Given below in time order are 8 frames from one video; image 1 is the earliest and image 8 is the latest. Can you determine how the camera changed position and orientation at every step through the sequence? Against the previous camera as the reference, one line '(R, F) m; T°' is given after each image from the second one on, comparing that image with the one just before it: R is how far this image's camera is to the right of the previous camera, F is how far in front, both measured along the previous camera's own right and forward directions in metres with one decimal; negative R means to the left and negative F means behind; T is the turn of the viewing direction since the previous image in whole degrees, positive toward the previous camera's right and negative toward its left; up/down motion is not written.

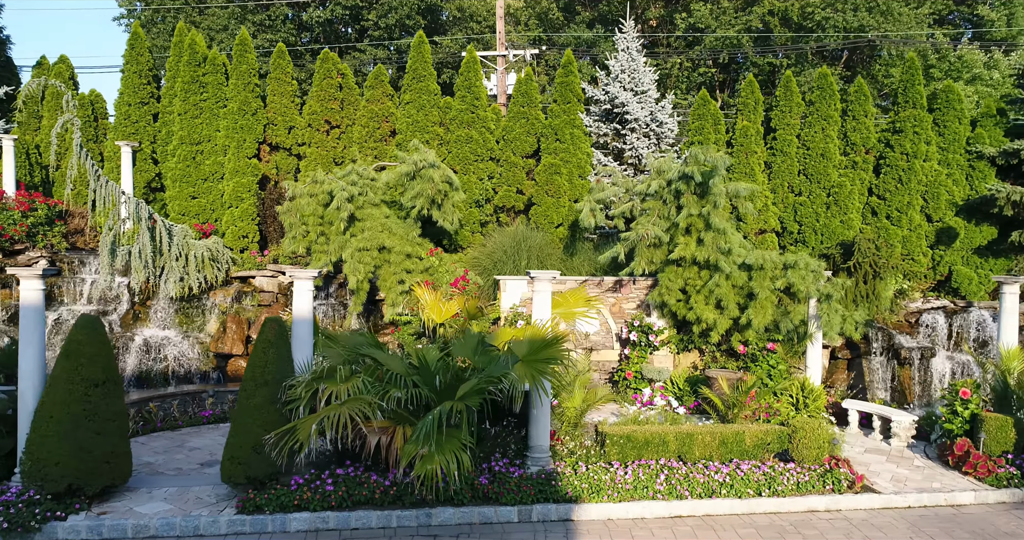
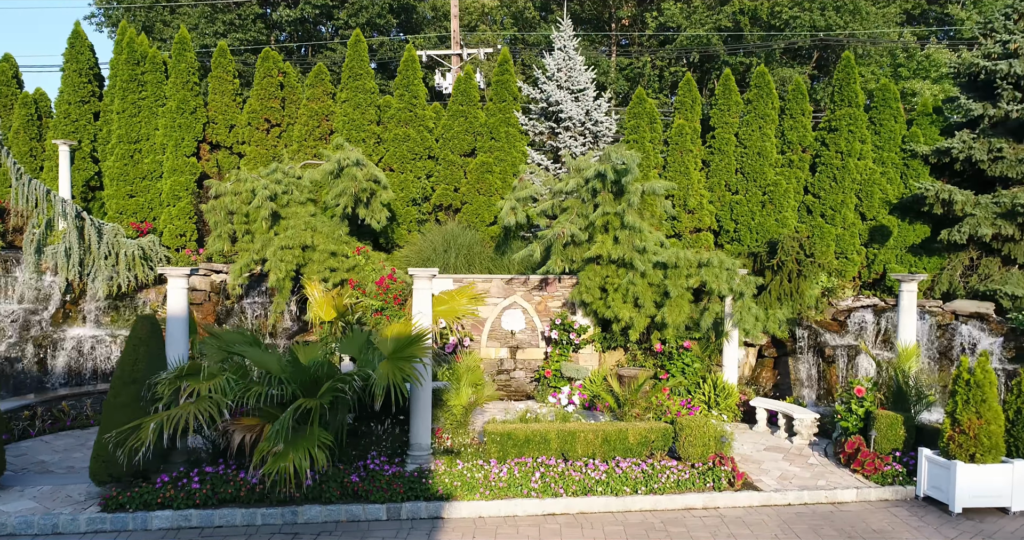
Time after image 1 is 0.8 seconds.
(+1.0, 0.0) m; 0°
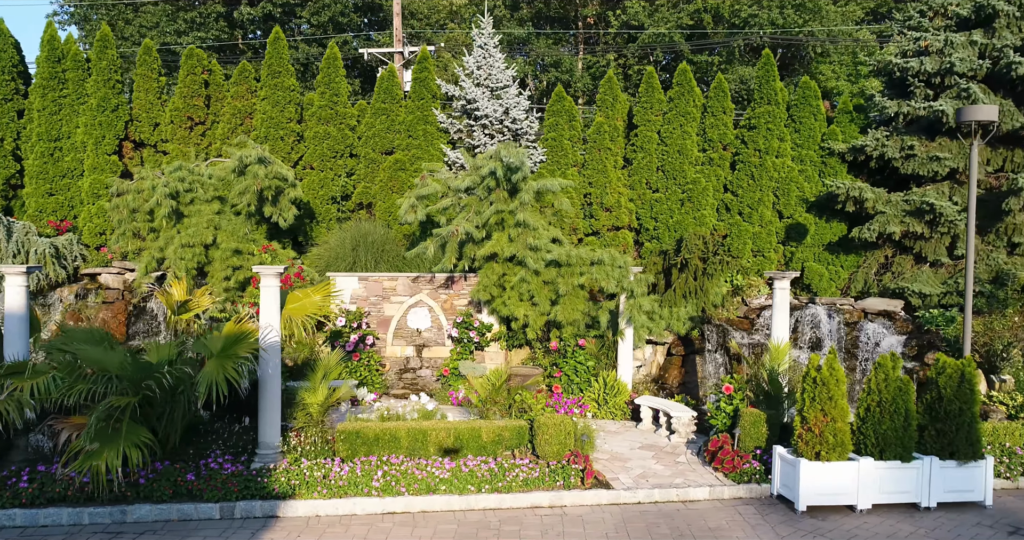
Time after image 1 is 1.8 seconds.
(+1.2, 0.0) m; 0°
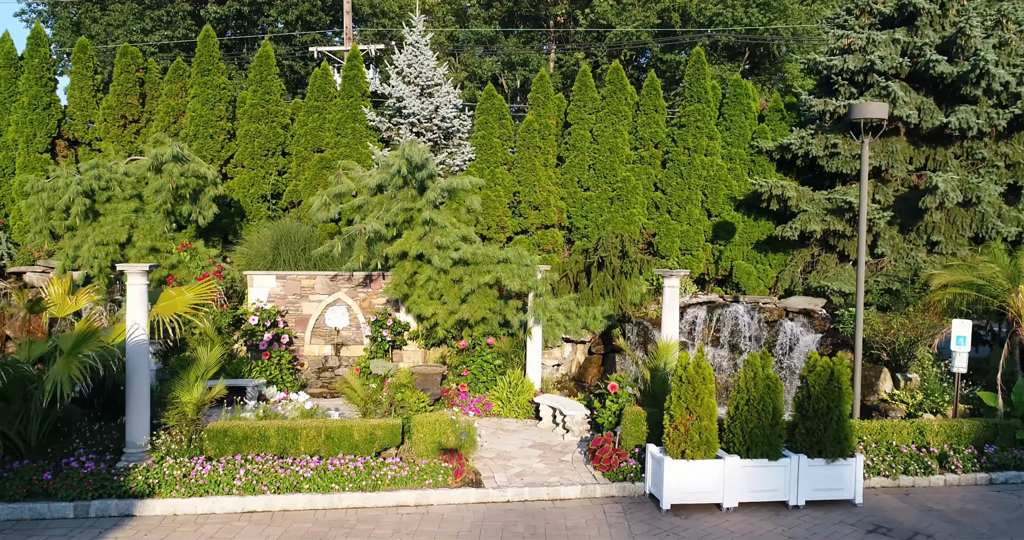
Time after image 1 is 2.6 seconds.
(+1.1, 0.0) m; 0°
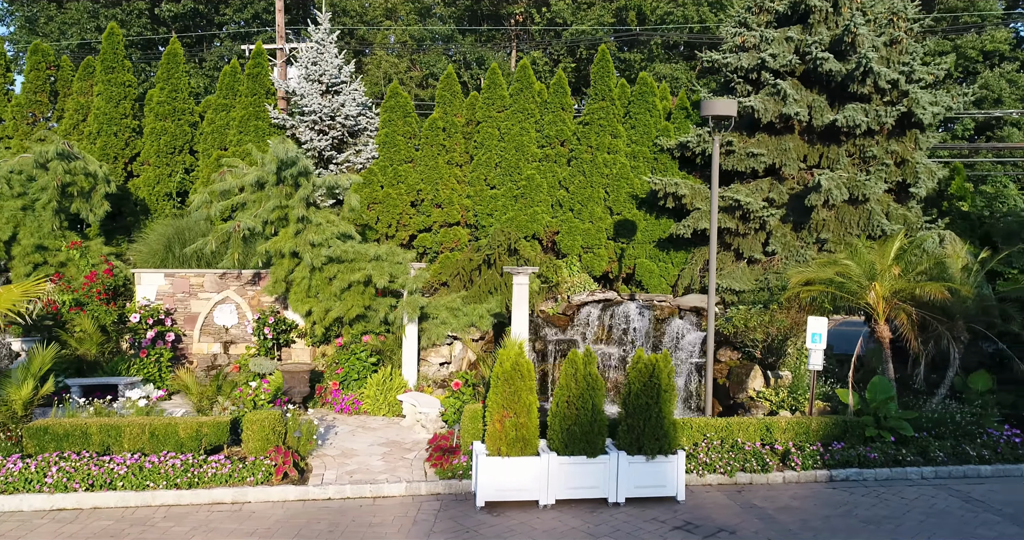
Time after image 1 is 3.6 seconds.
(+1.5, 0.0) m; 0°
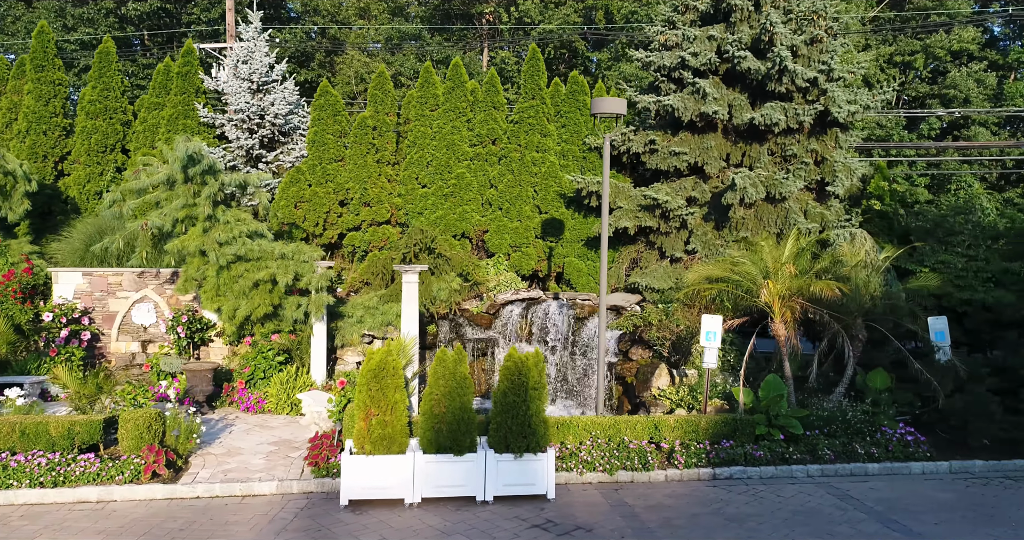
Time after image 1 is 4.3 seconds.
(+1.1, 0.0) m; 0°
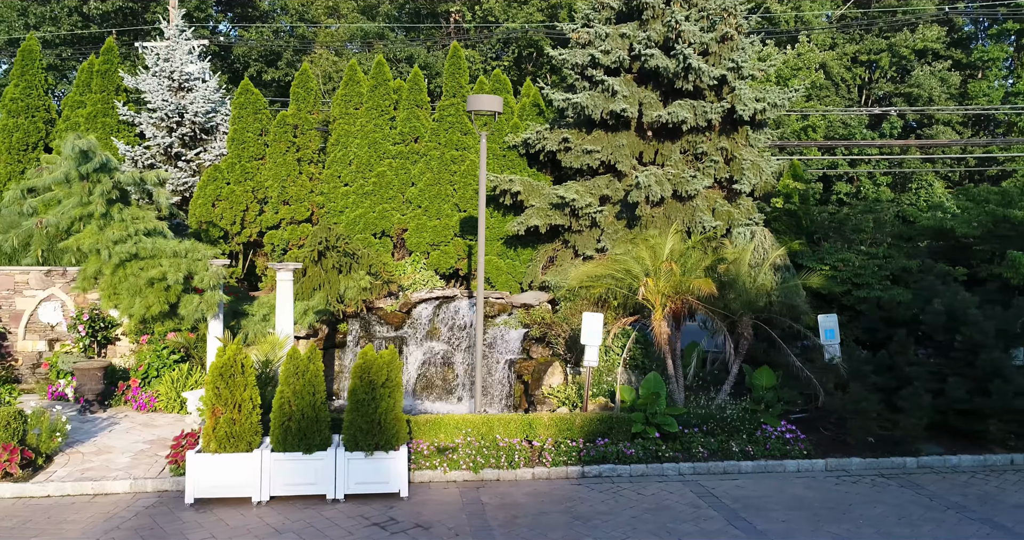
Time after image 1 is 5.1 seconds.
(+1.2, 0.0) m; 0°
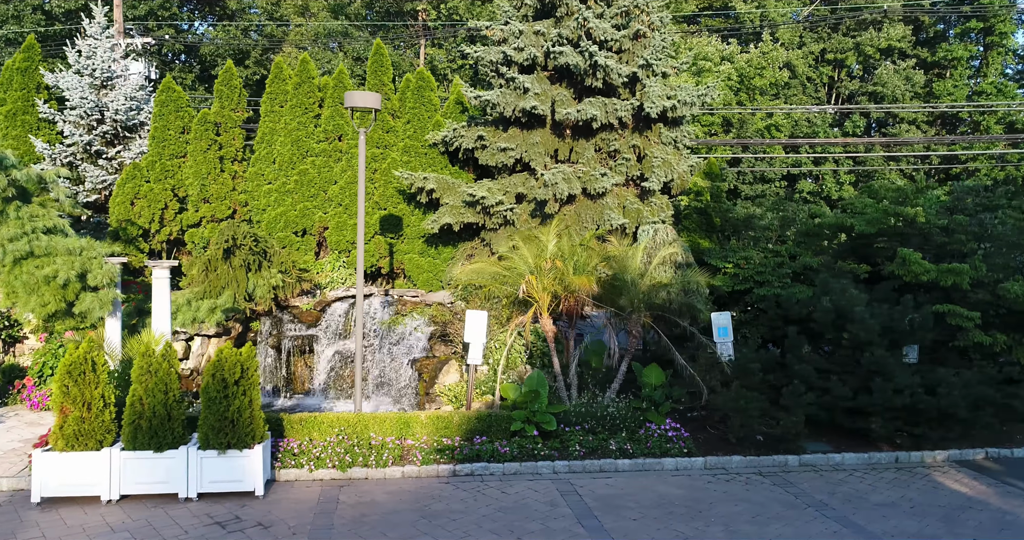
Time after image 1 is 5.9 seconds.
(+1.2, 0.0) m; 0°
